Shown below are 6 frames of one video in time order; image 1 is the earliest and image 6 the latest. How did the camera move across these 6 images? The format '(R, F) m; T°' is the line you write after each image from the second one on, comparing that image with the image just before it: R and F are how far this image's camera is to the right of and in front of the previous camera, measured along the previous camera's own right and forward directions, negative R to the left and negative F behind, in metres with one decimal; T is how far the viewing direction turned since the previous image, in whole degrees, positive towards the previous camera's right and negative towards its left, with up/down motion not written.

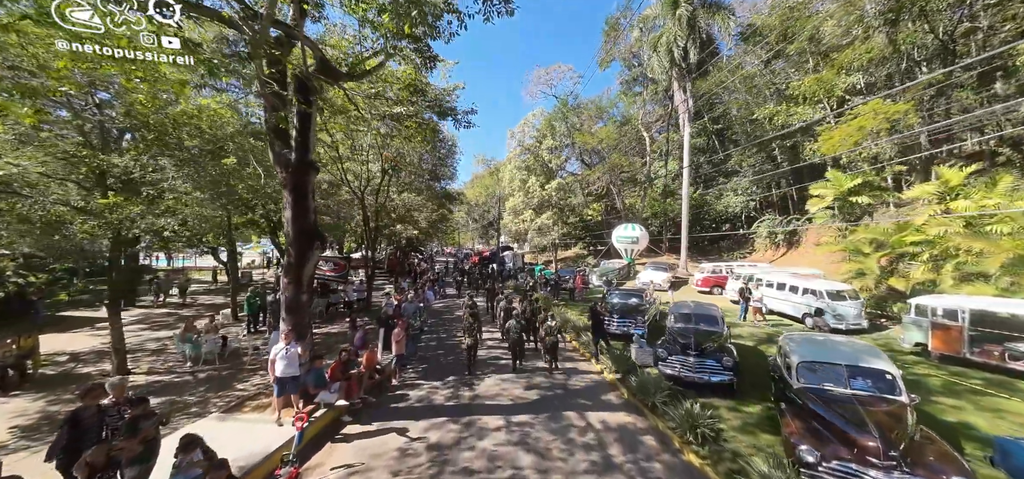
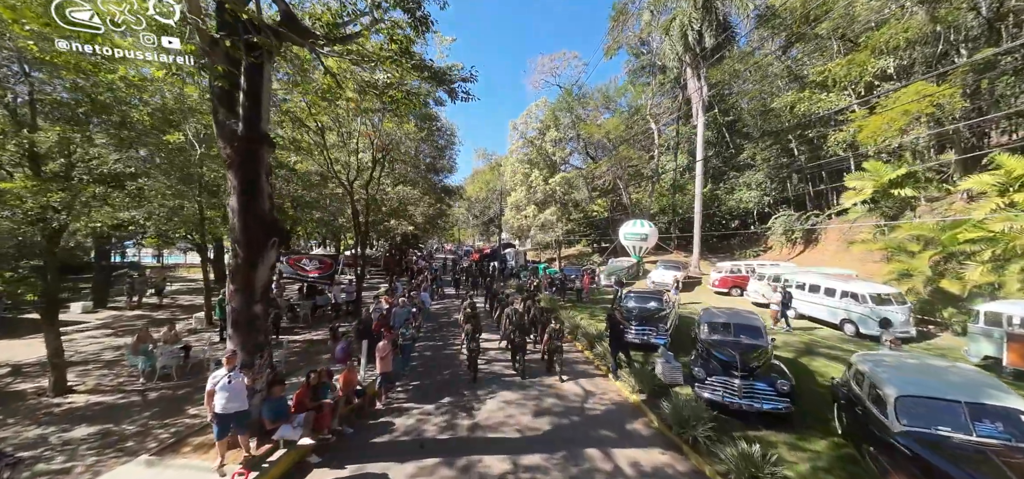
(-0.1, +1.5) m; 0°
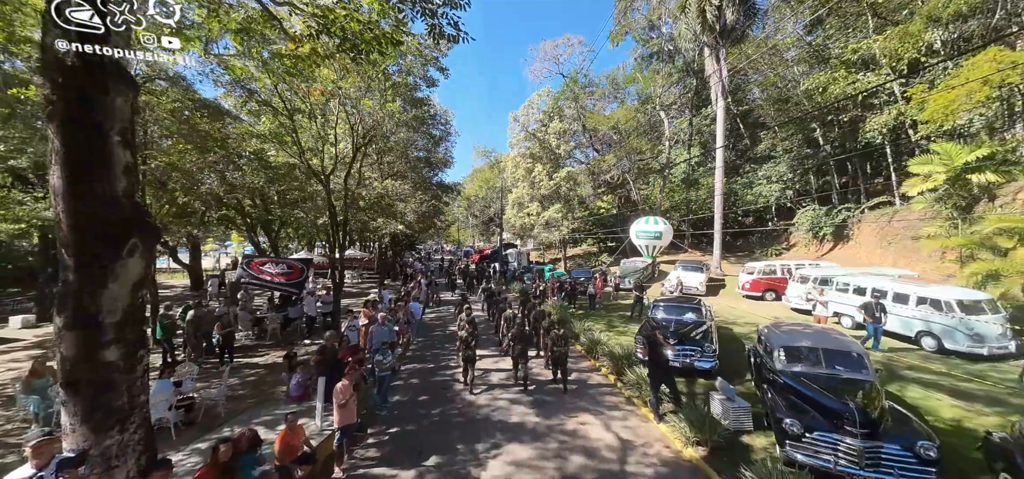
(-0.1, +2.2) m; 0°
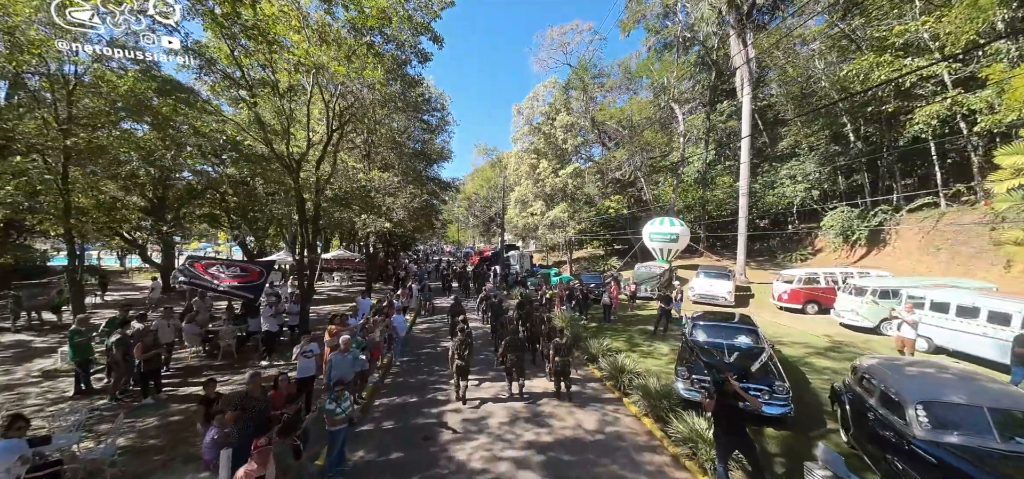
(-0.1, +2.1) m; 0°
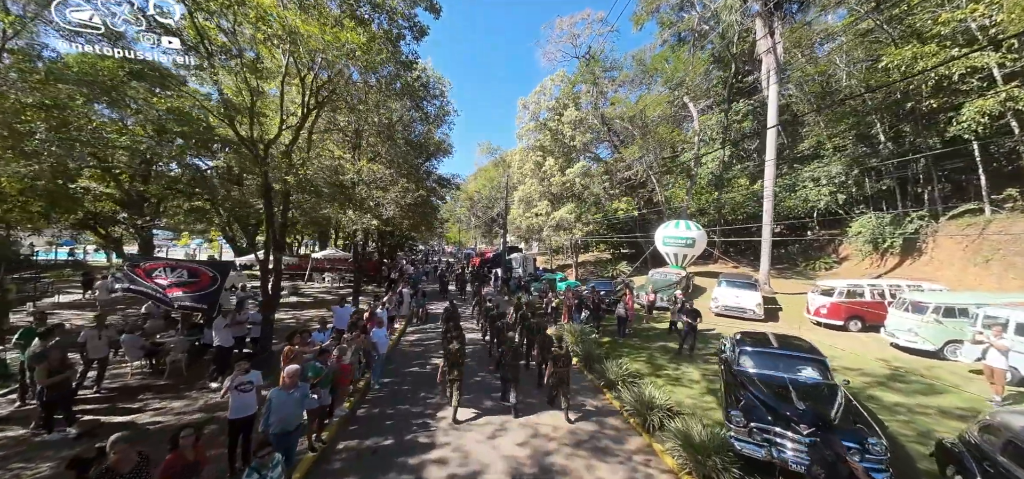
(0.0, +1.6) m; 0°
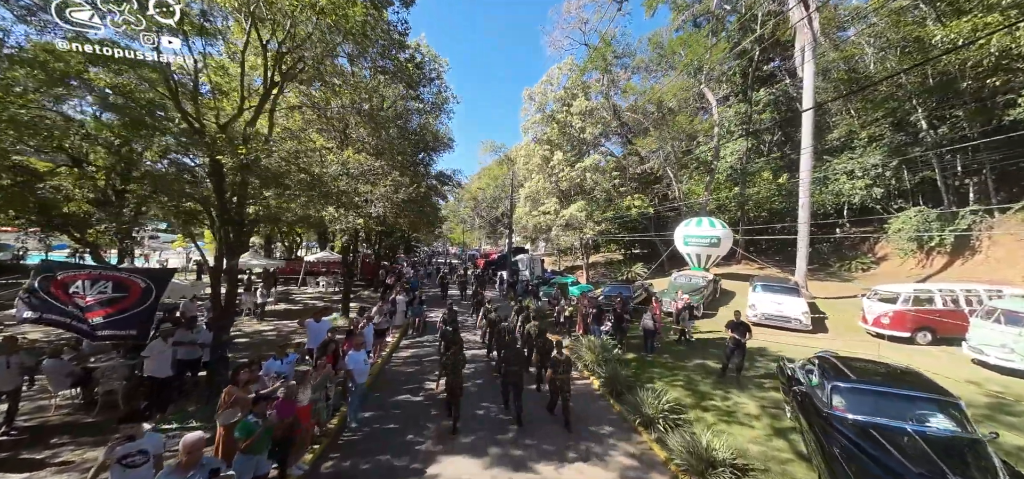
(-0.1, +1.7) m; -1°
